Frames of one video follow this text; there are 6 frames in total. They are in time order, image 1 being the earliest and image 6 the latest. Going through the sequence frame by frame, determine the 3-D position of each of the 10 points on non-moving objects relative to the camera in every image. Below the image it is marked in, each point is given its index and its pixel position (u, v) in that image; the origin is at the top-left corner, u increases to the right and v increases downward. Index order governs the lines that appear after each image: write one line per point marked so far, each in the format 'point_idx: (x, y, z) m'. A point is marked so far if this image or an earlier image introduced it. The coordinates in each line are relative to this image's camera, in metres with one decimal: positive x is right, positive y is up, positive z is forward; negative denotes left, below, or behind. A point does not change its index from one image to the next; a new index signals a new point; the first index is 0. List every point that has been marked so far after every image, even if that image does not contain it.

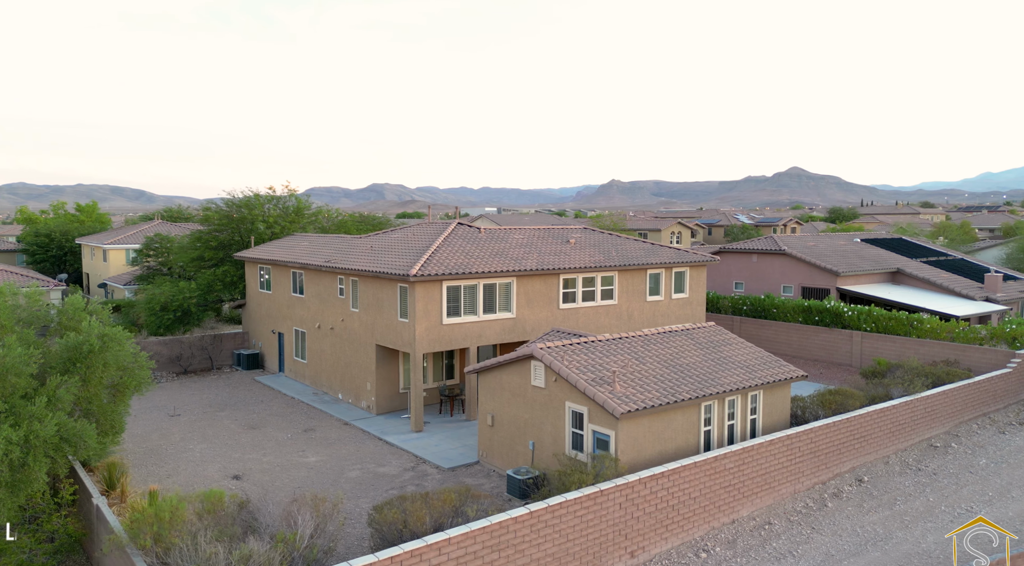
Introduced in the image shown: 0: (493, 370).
0: (-0.4, -2.2, +19.6) m
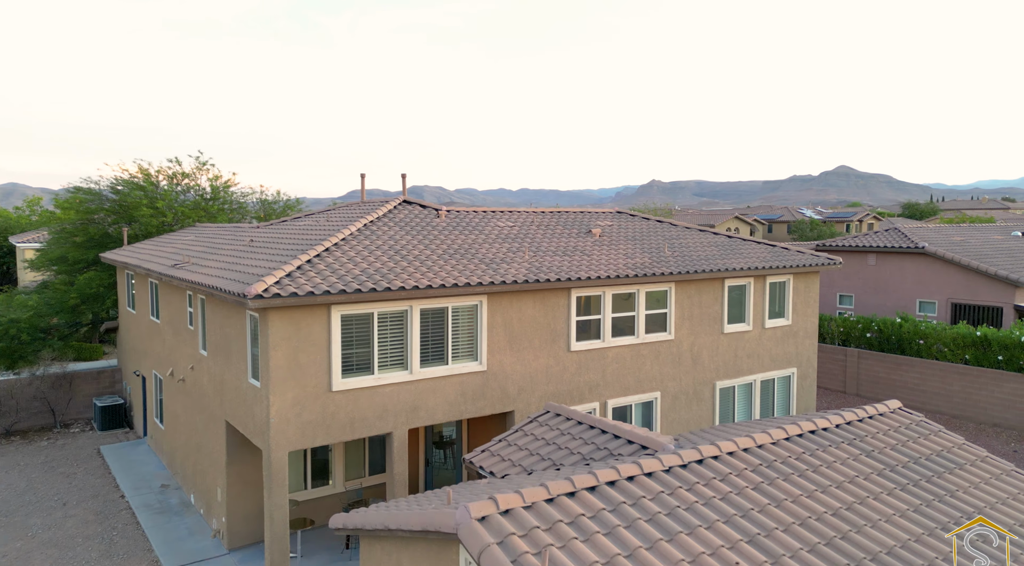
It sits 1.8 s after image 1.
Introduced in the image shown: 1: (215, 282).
0: (-1.3, -2.6, +7.9) m
1: (-4.7, 0.0, +12.5) m
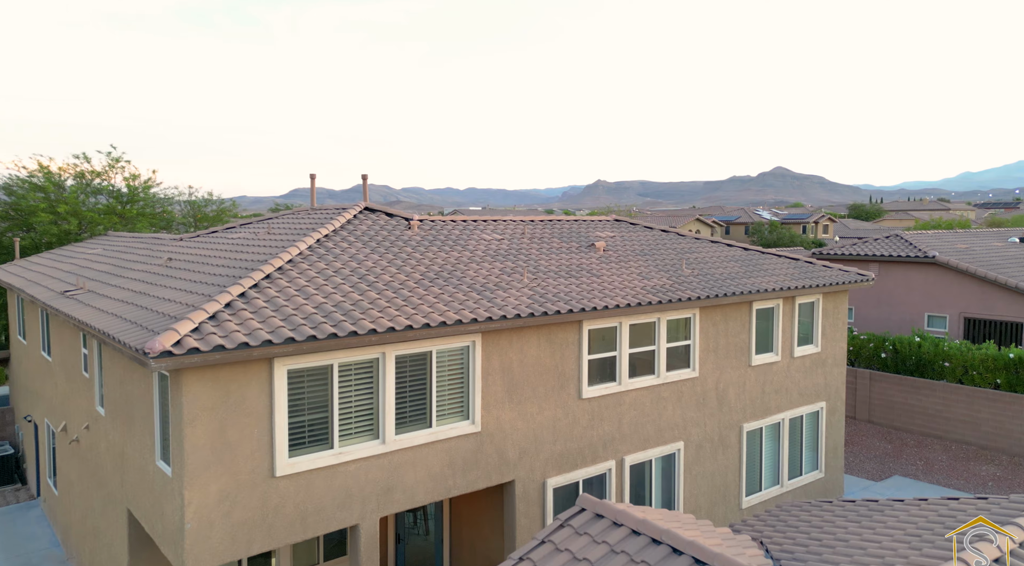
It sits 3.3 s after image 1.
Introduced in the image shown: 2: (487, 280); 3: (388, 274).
0: (-0.9, -3.0, +4.7) m
1: (-4.6, -0.5, +9.0) m
2: (-0.3, 0.0, +11.3) m
3: (-1.7, +0.1, +10.6) m
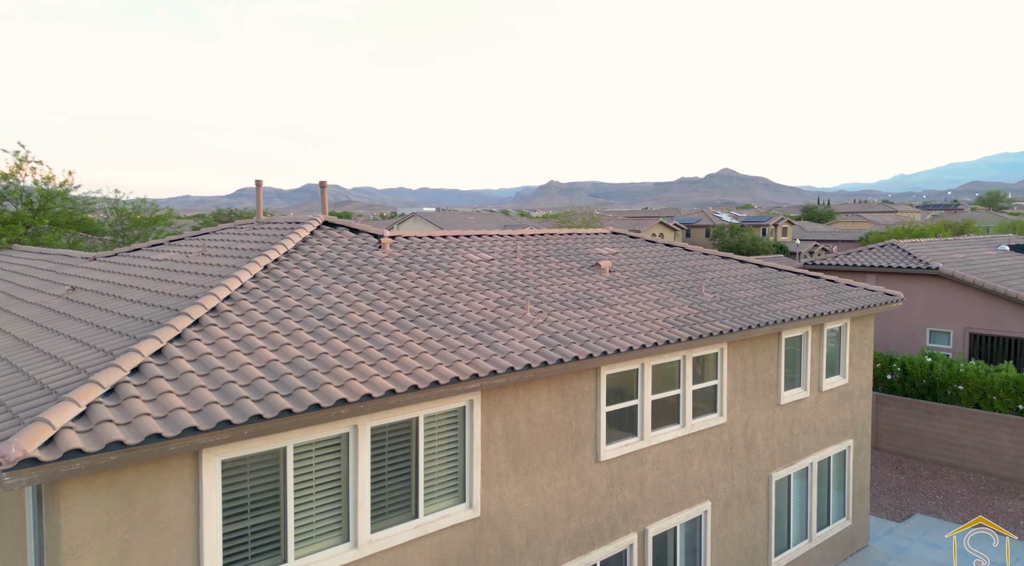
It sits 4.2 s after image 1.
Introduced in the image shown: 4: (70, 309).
0: (-0.4, -3.5, +2.3) m
1: (-4.4, -0.9, +6.4) m
2: (-0.3, -0.4, +8.9) m
3: (-1.6, -0.3, +8.2) m
4: (-5.0, -0.3, +8.8) m
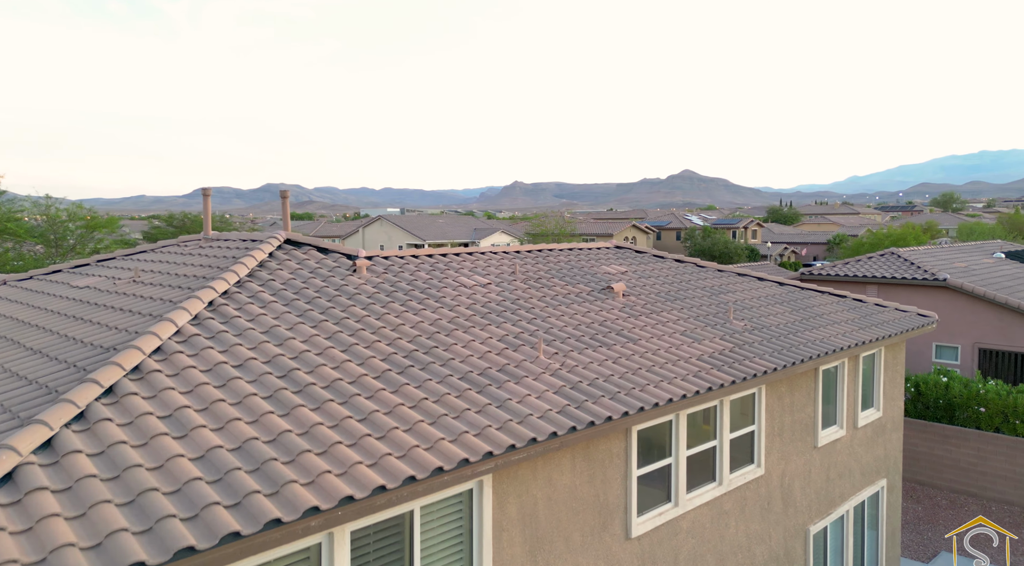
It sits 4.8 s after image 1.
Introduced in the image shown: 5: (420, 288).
0: (0.0, -3.8, +0.5) m
1: (-4.2, -1.3, +4.4) m
2: (-0.2, -0.7, +7.1) m
3: (-1.5, -0.7, +6.3) m
4: (-4.9, -0.7, +6.8) m
5: (-1.0, -0.1, +8.8) m
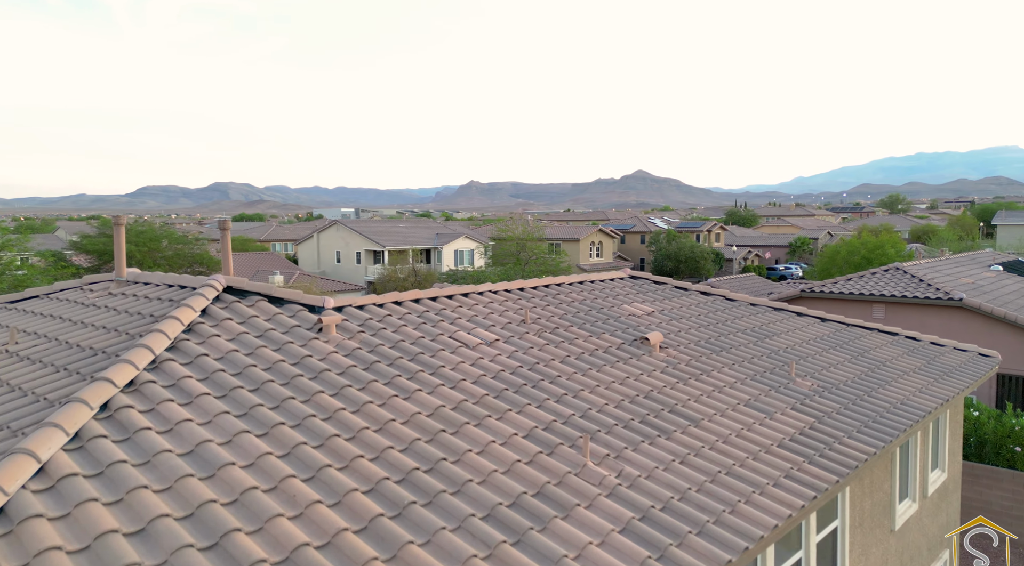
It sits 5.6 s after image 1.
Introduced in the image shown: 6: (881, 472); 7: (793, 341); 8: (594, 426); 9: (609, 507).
0: (+0.7, -4.3, -1.7) m
1: (-3.8, -1.8, +1.9) m
2: (+0.1, -1.3, +4.8) m
3: (-1.1, -1.2, +4.0) m
4: (-4.5, -1.2, +4.3) m
5: (-0.9, -0.6, +6.5) m
6: (+3.9, -2.0, +8.4) m
7: (+3.6, -0.7, +9.7) m
8: (+0.6, -1.1, +6.0) m
9: (+0.6, -1.4, +4.9) m
